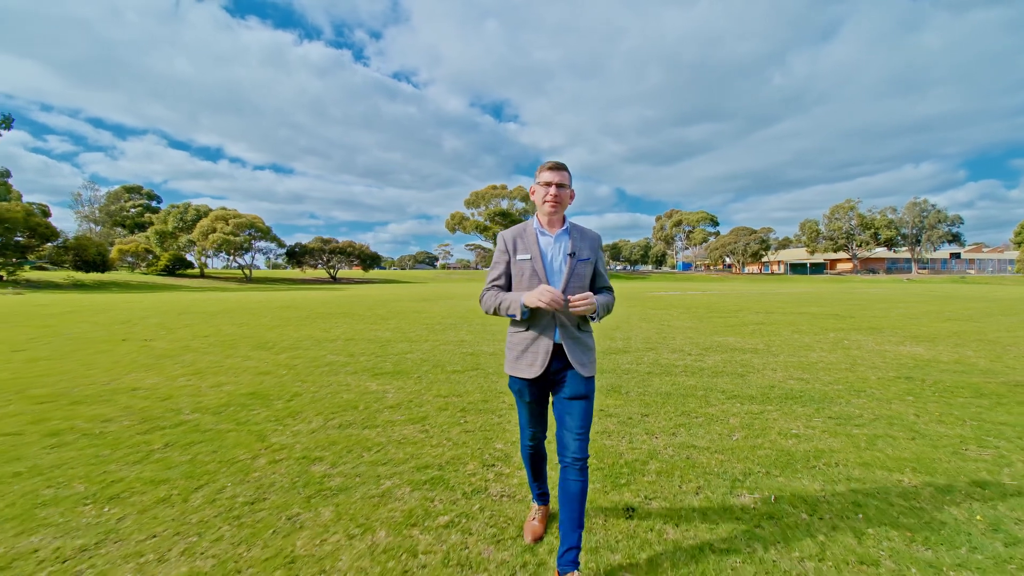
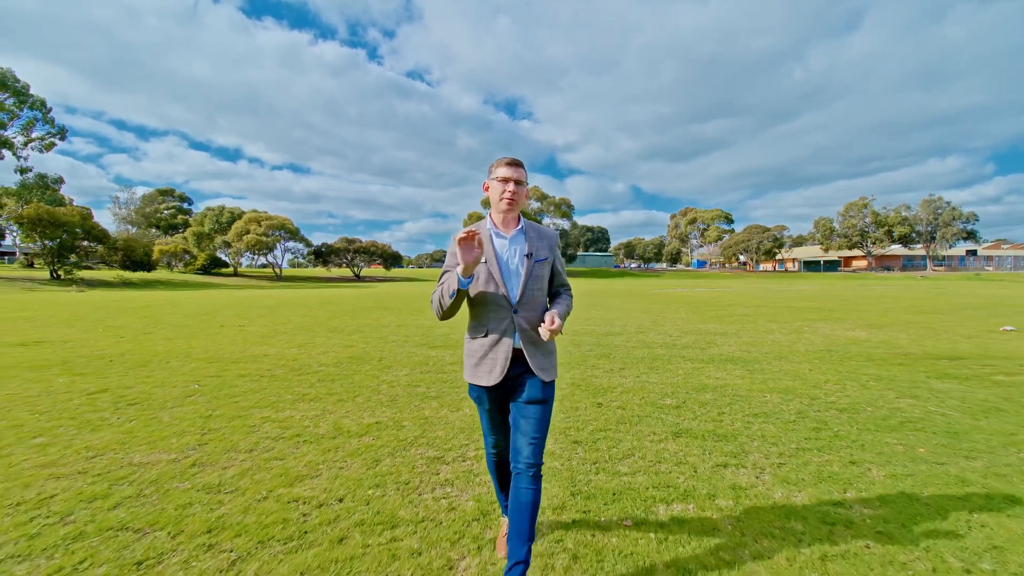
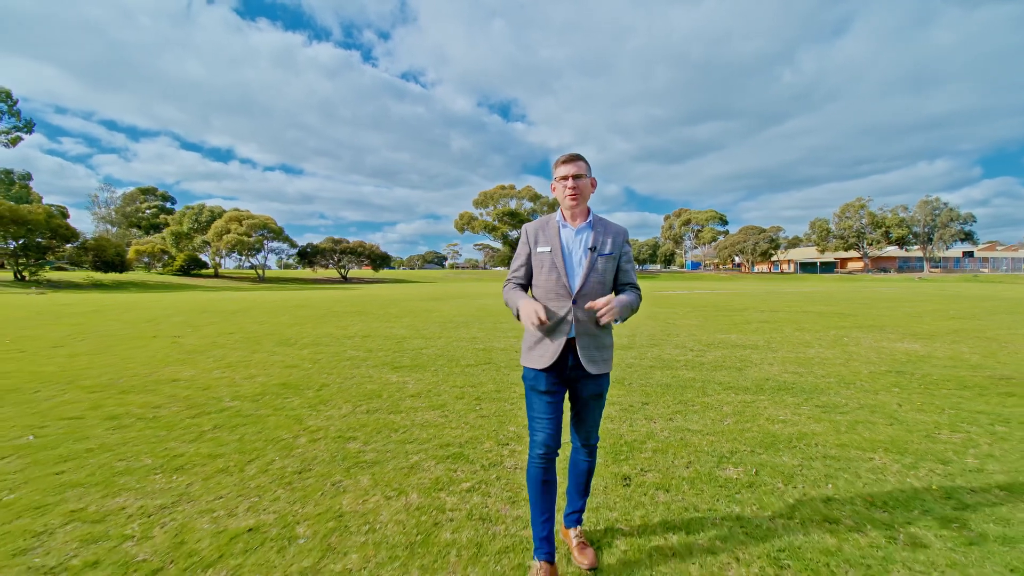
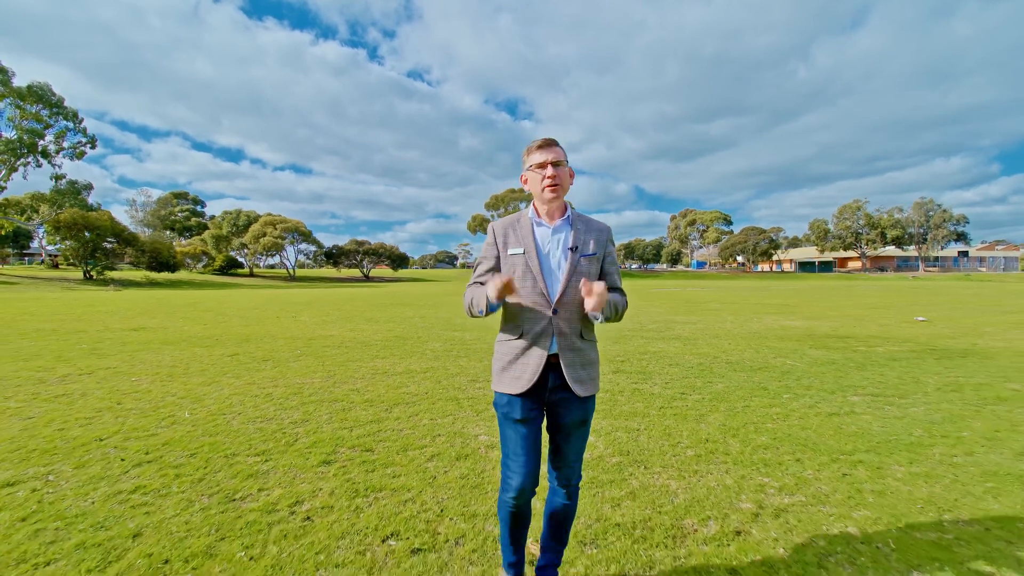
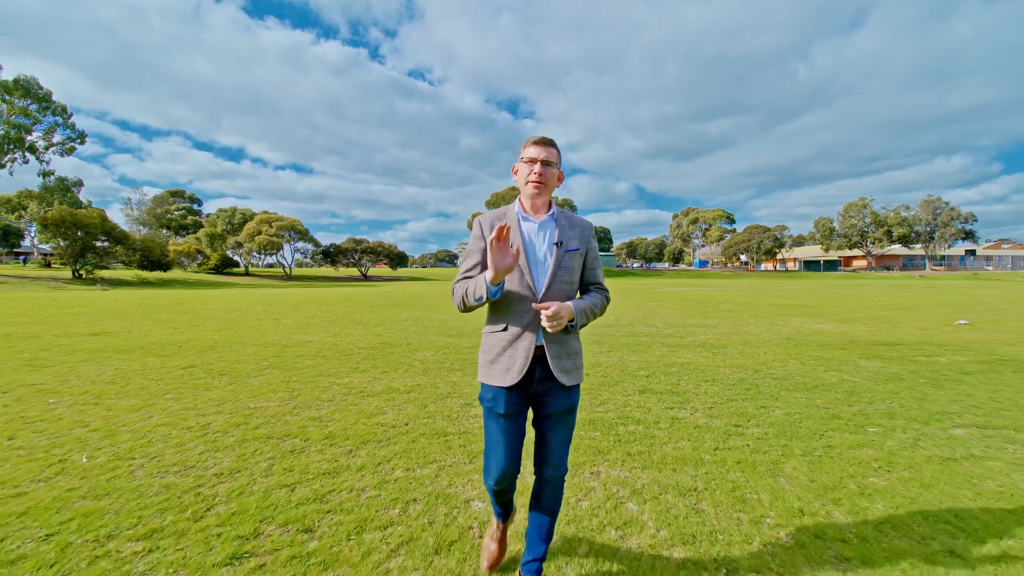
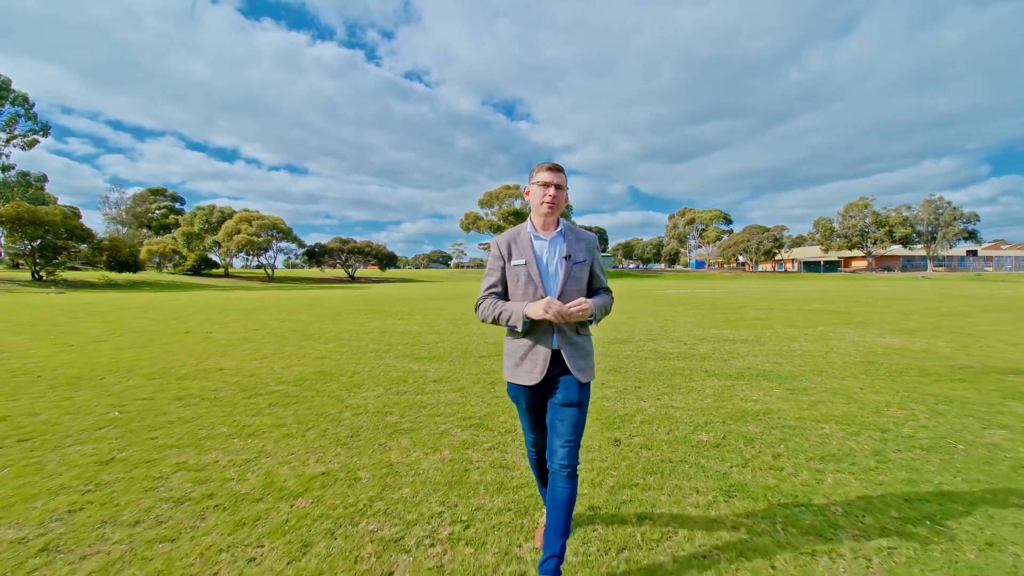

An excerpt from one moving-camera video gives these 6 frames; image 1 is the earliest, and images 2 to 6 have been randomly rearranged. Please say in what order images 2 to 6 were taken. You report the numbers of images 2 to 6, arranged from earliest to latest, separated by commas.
3, 6, 2, 5, 4
